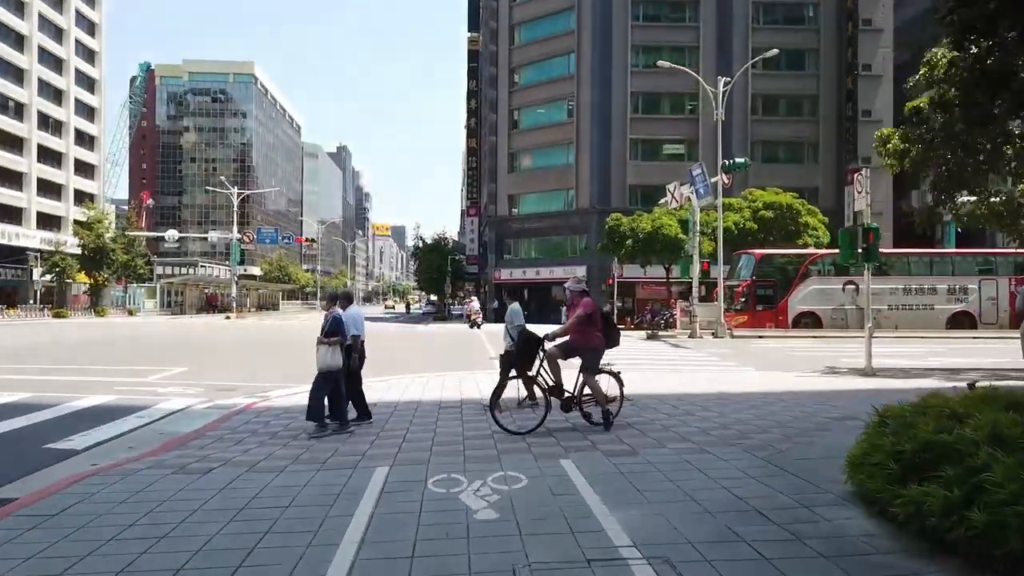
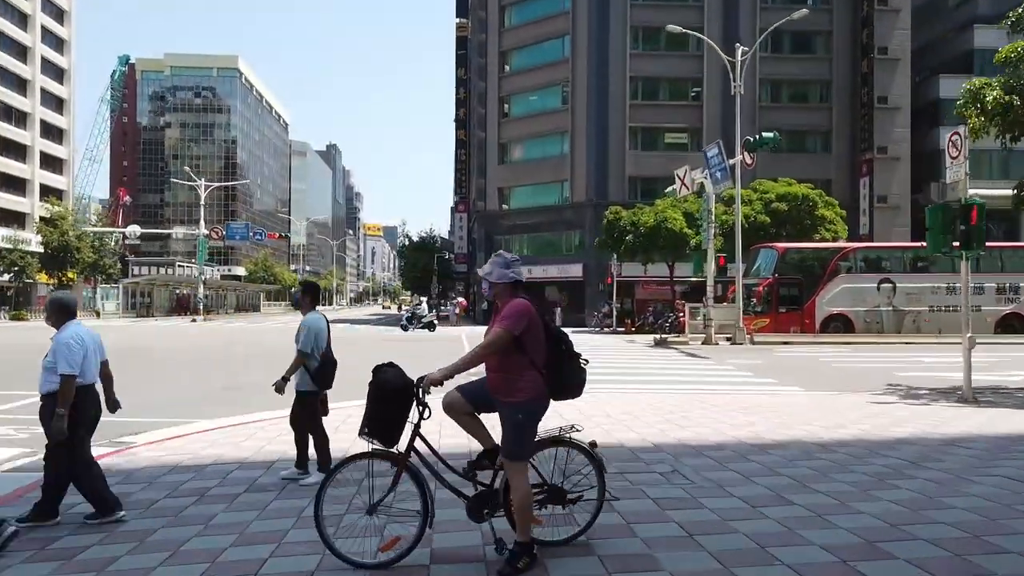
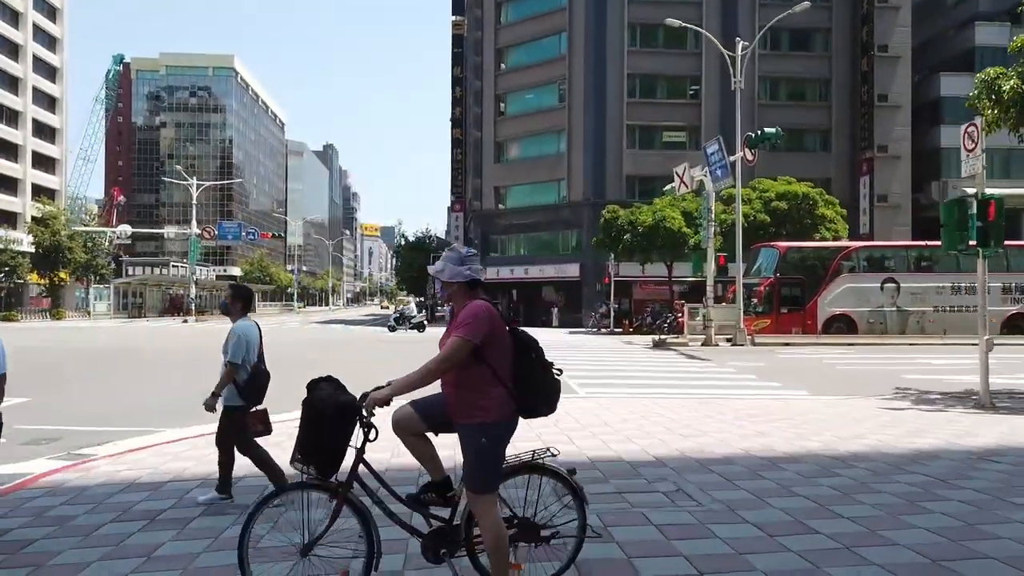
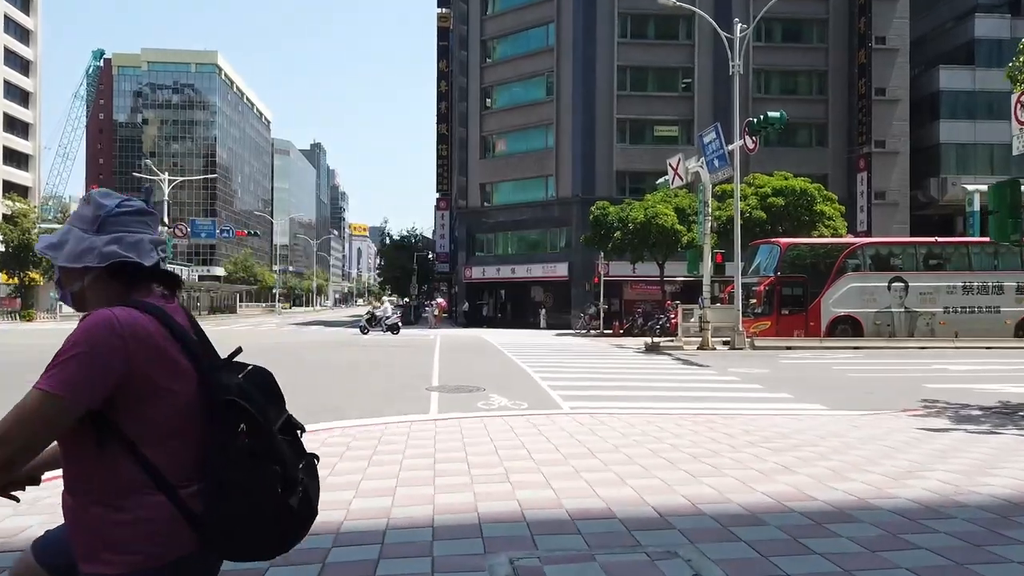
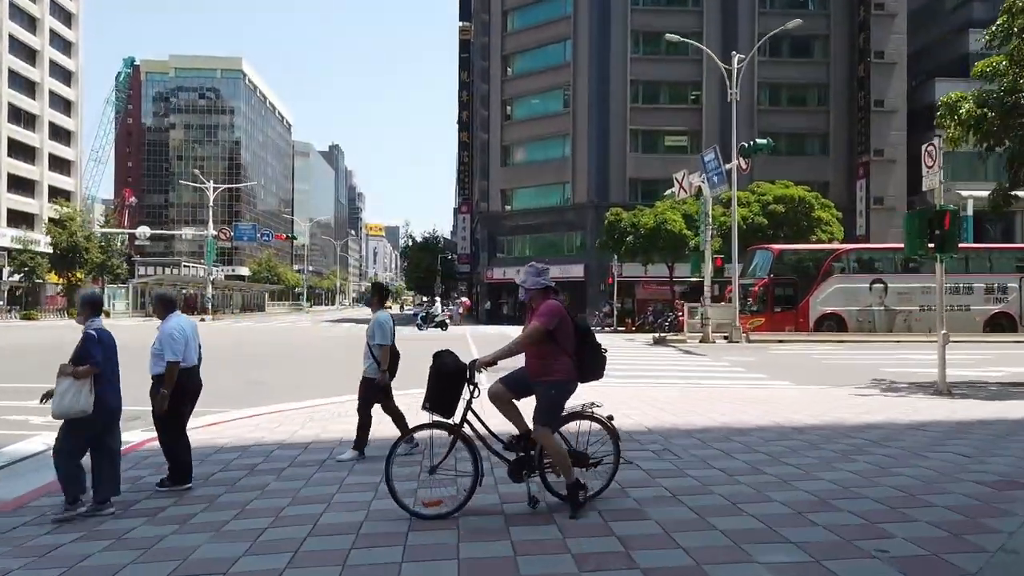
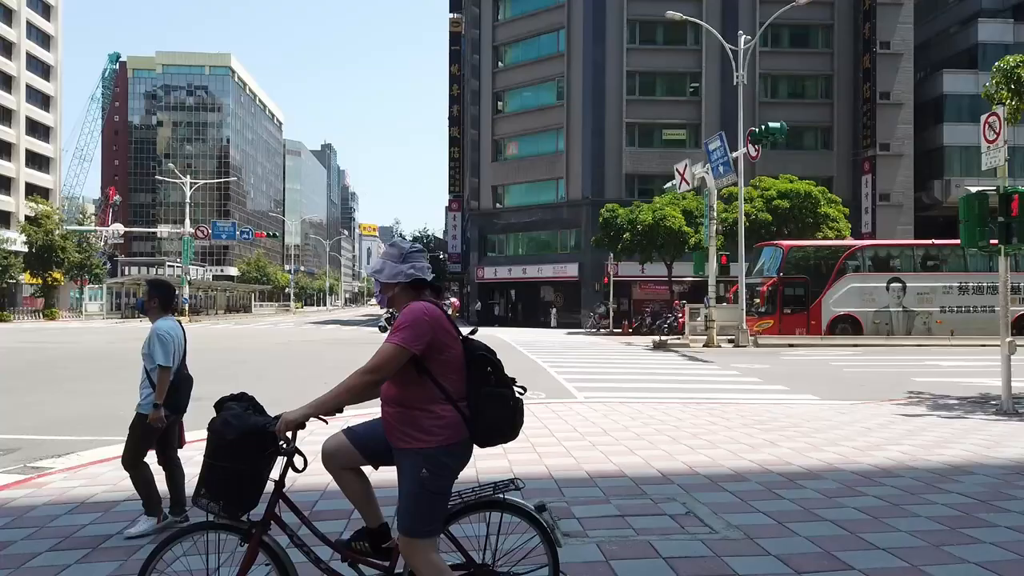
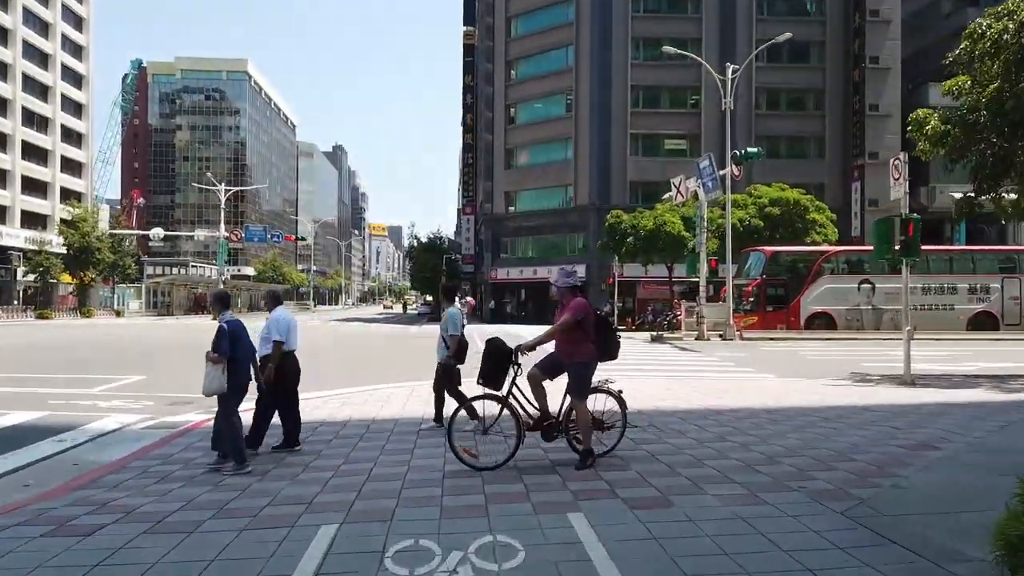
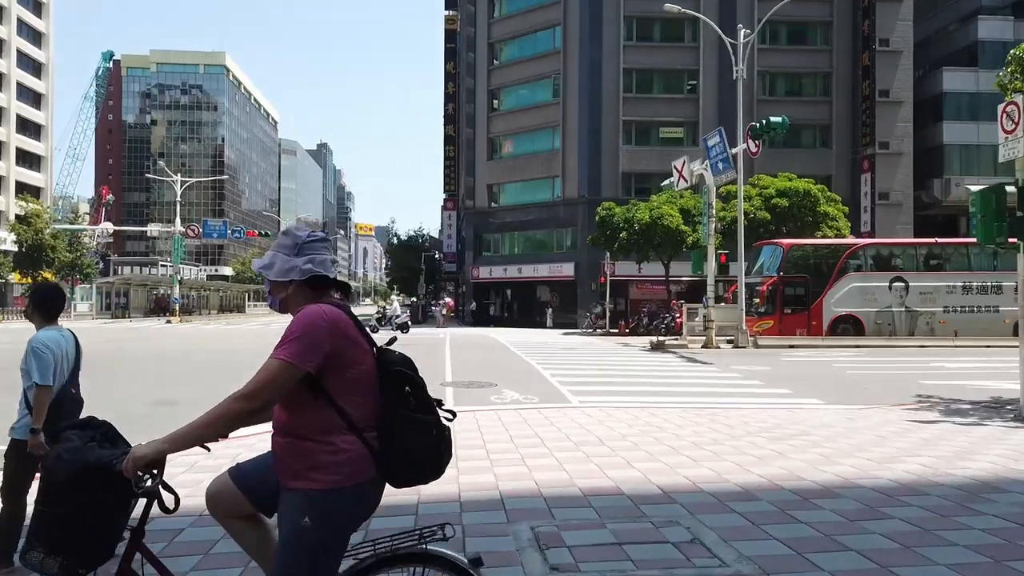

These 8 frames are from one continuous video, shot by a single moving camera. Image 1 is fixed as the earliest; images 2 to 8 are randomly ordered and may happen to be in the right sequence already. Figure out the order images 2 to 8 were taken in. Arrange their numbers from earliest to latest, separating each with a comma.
7, 5, 2, 3, 6, 8, 4
